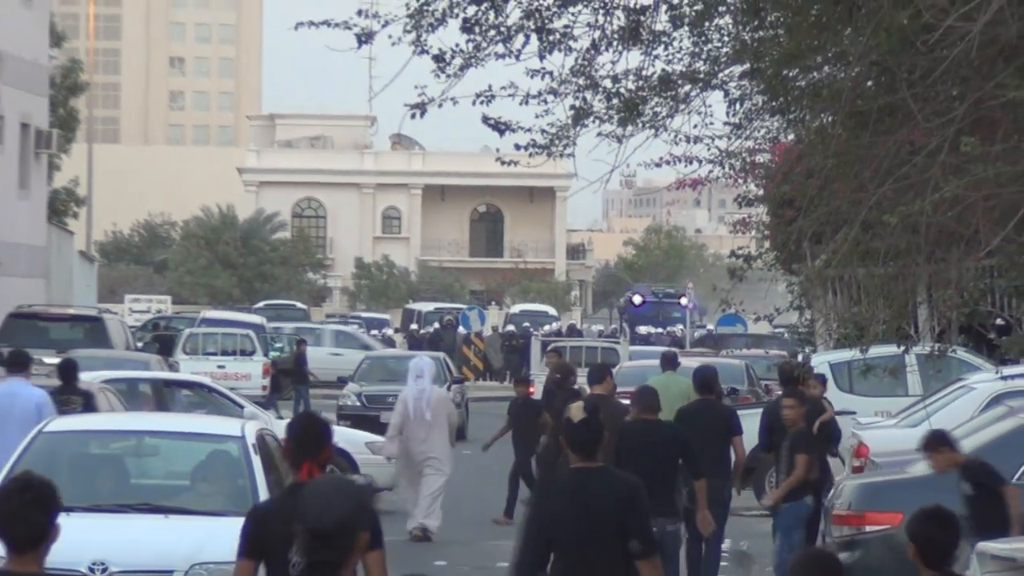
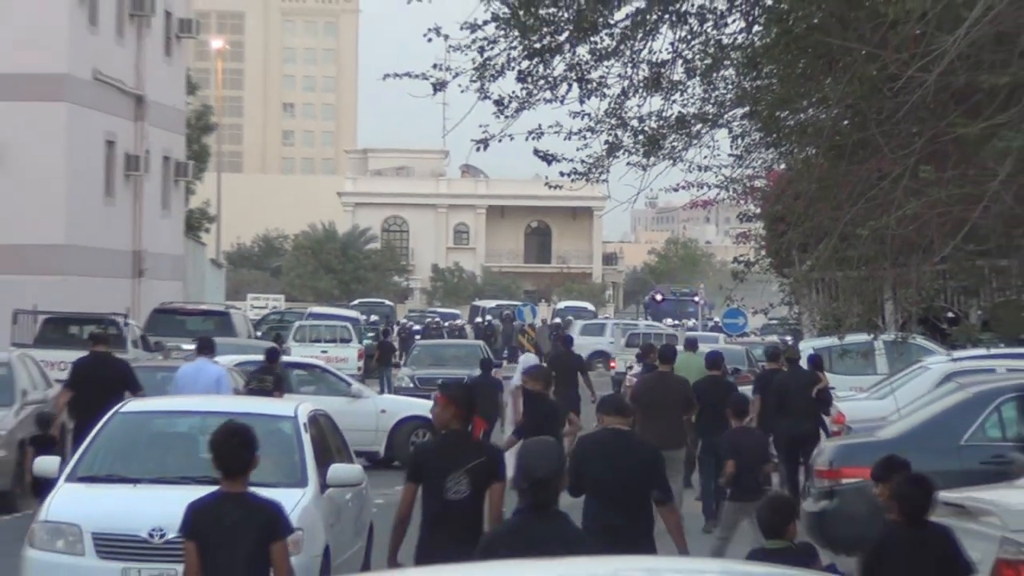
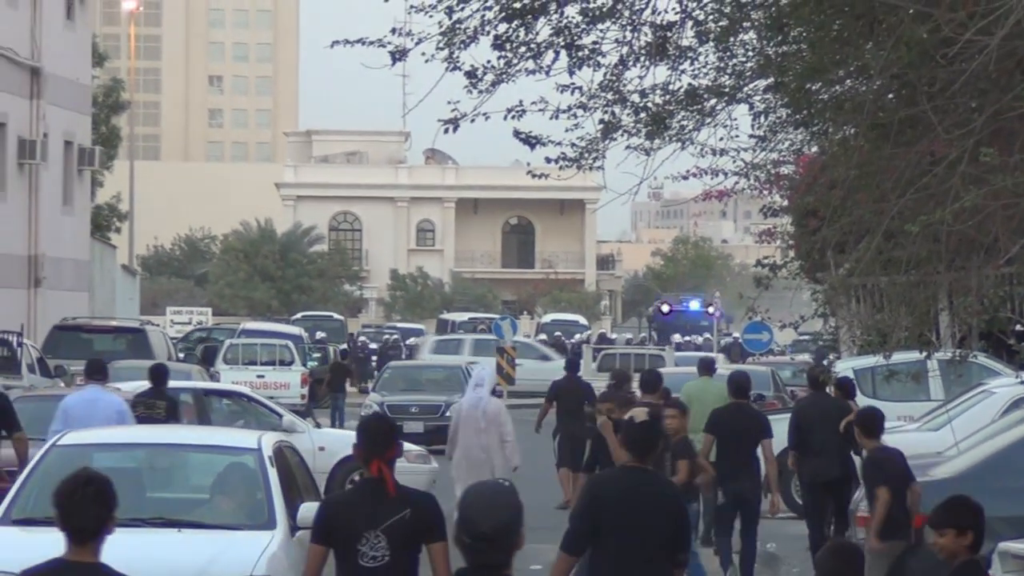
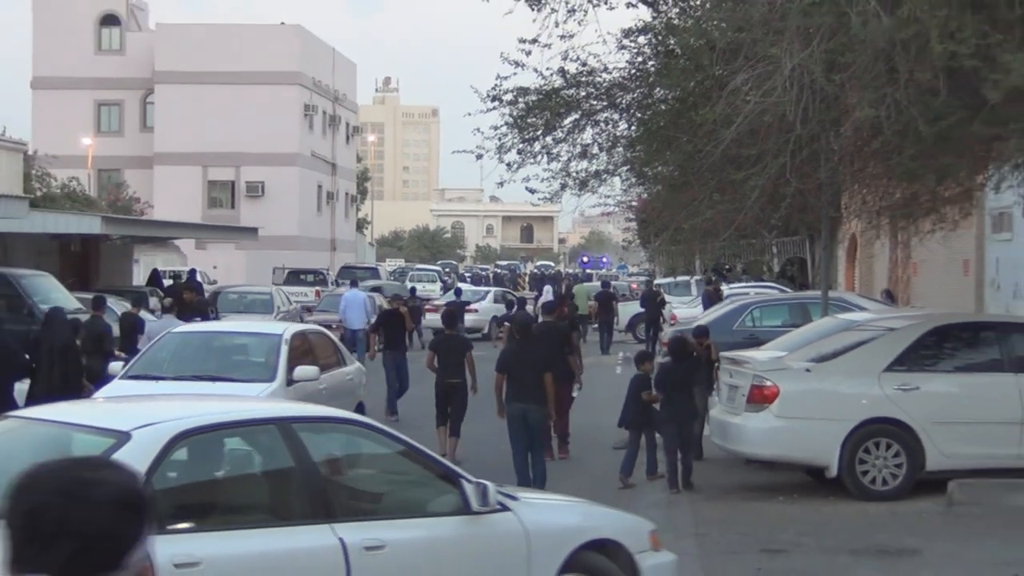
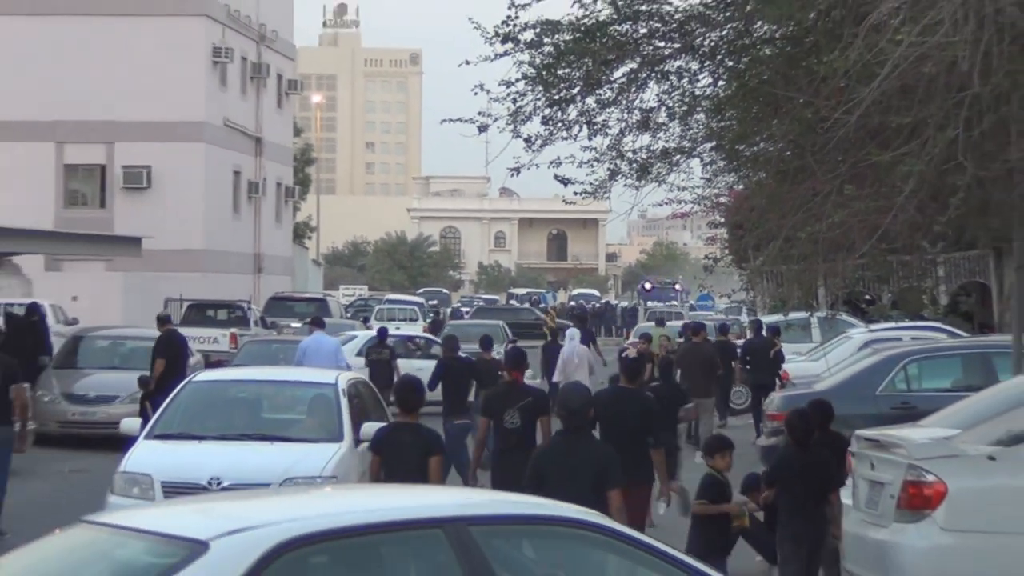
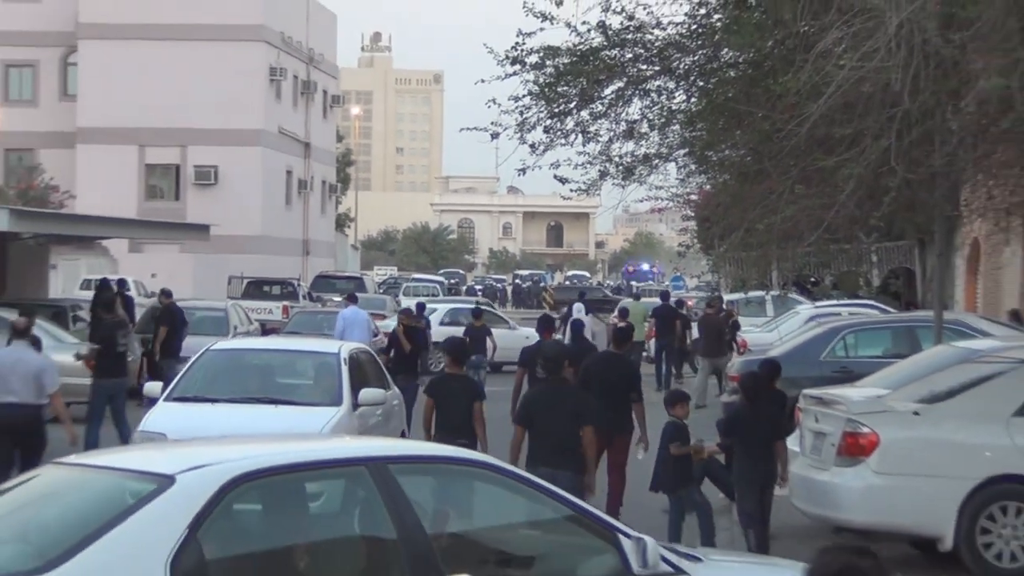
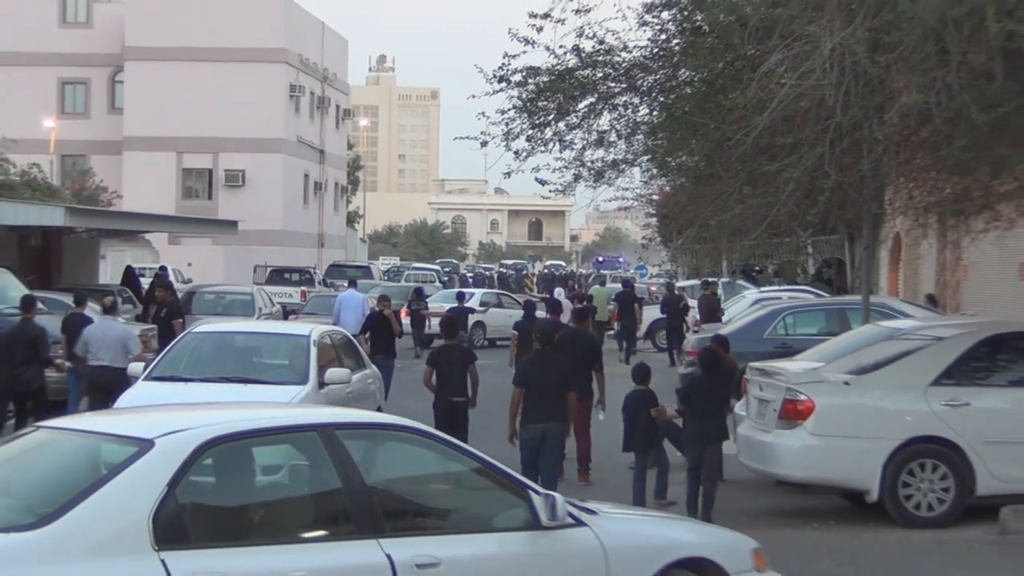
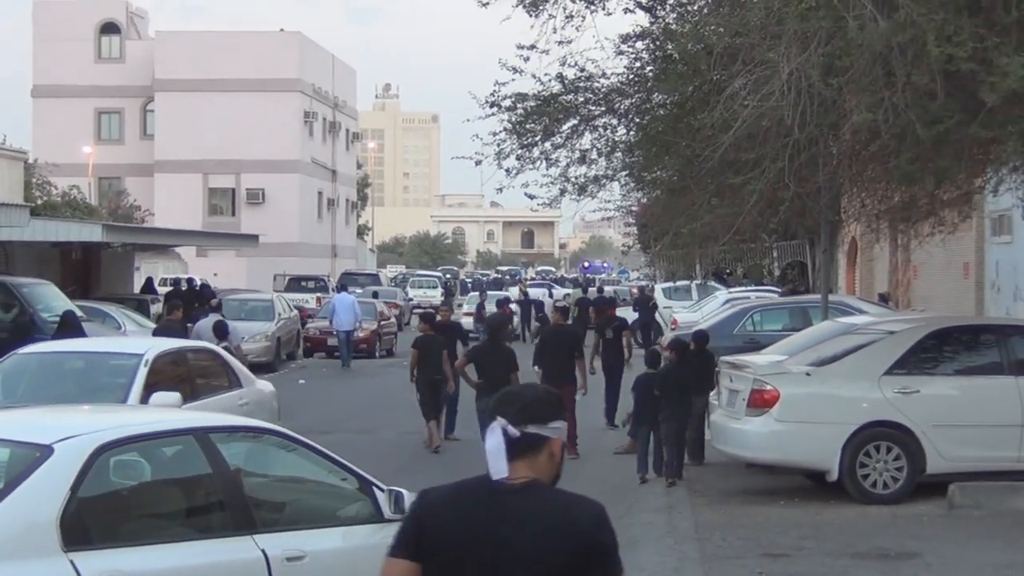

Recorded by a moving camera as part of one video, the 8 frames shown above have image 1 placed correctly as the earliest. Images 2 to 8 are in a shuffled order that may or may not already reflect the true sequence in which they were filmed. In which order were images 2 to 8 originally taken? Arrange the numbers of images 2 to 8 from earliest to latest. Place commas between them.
3, 2, 5, 6, 7, 4, 8
